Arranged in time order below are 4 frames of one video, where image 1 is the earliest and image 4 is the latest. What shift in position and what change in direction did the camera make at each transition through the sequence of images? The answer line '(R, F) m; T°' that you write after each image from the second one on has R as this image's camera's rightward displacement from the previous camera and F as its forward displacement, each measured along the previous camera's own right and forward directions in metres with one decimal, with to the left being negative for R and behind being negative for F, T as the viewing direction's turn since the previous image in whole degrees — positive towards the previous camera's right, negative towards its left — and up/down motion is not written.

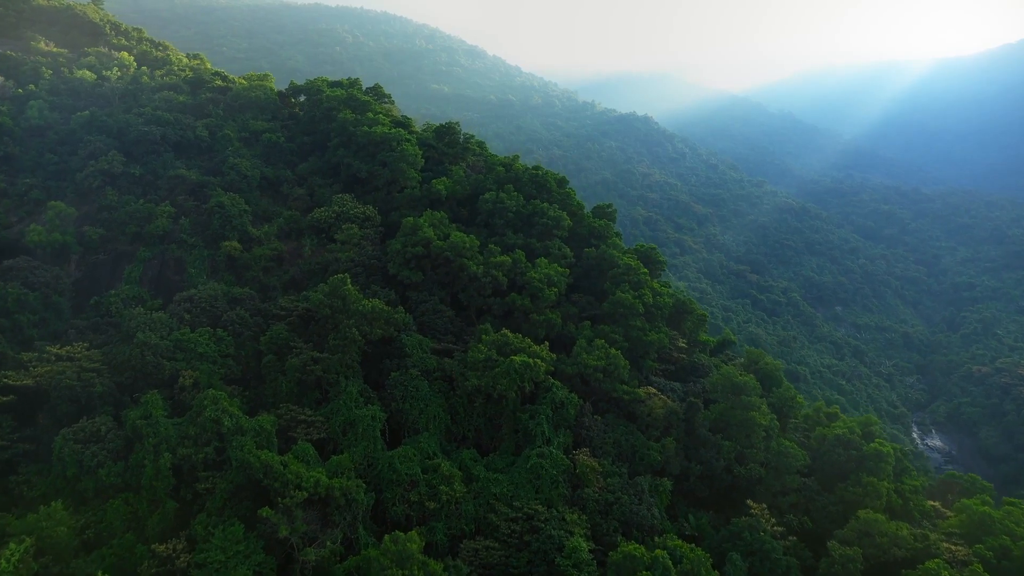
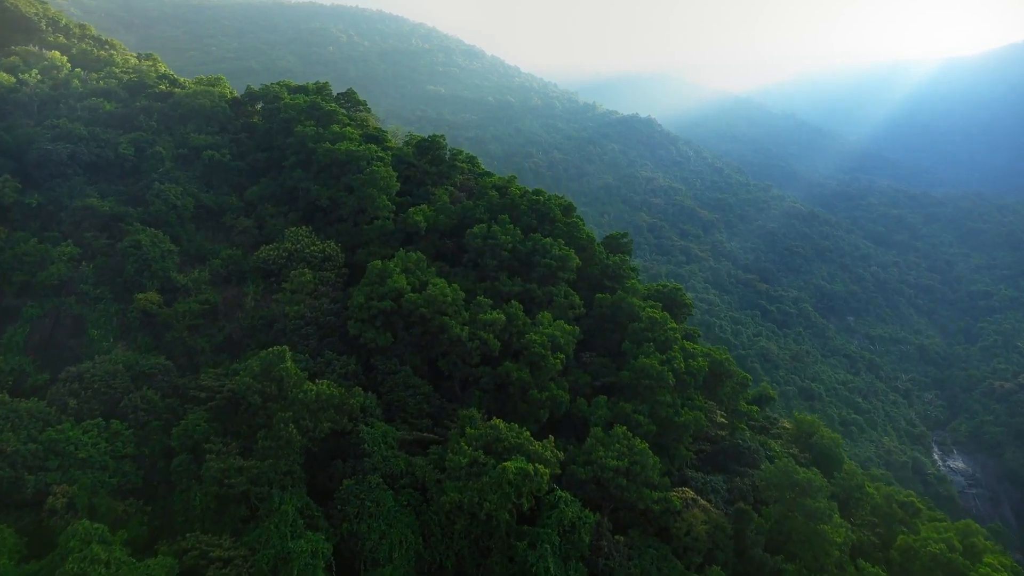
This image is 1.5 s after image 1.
(+0.1, +4.2) m; 0°
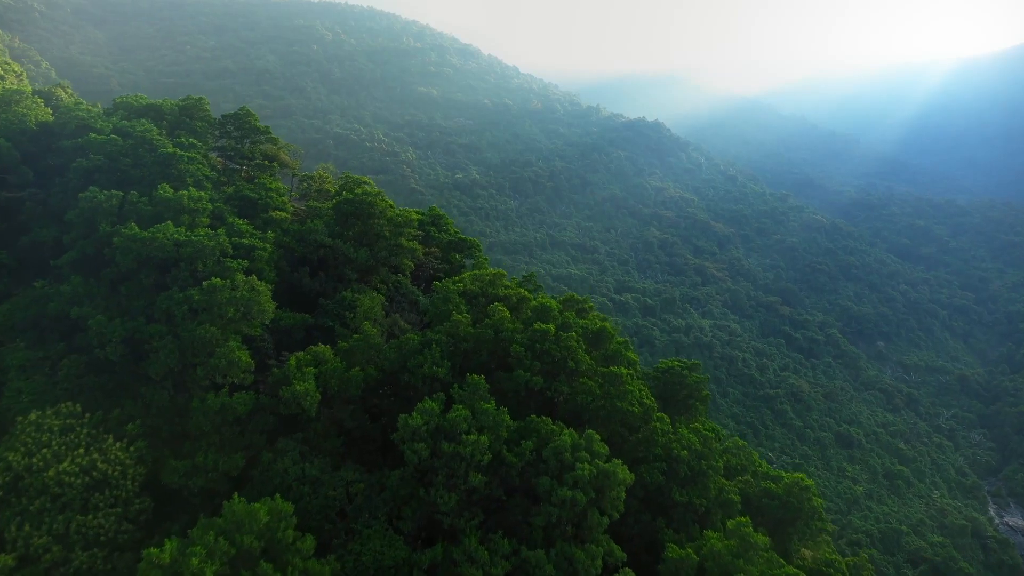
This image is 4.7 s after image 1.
(+0.2, +9.2) m; 0°
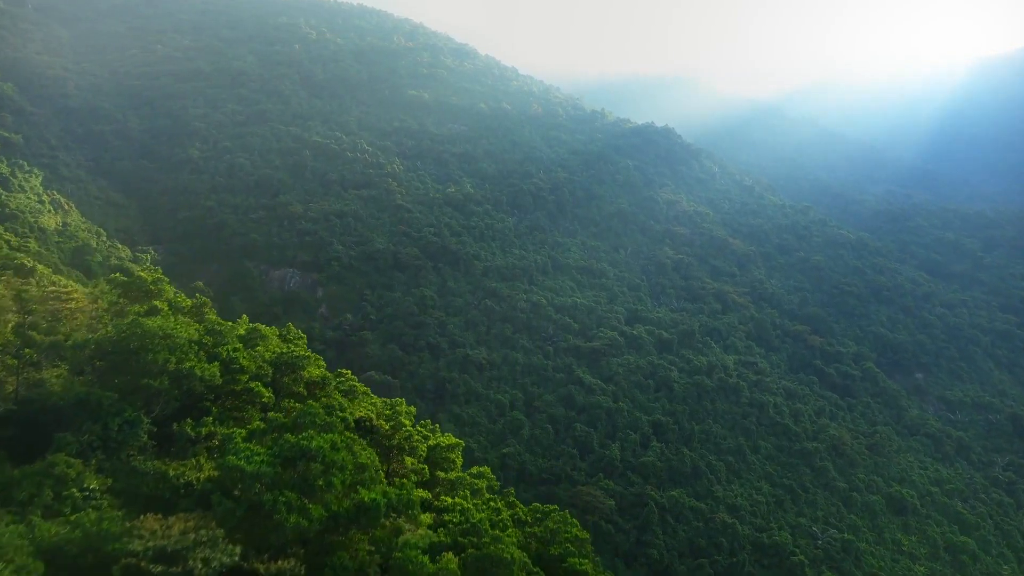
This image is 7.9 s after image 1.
(+0.2, +9.4) m; 0°
